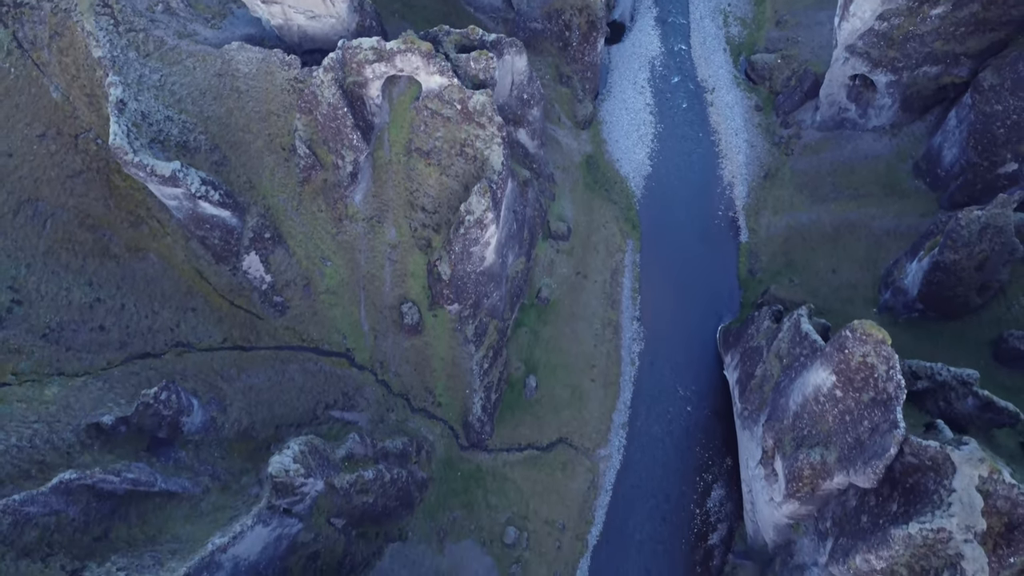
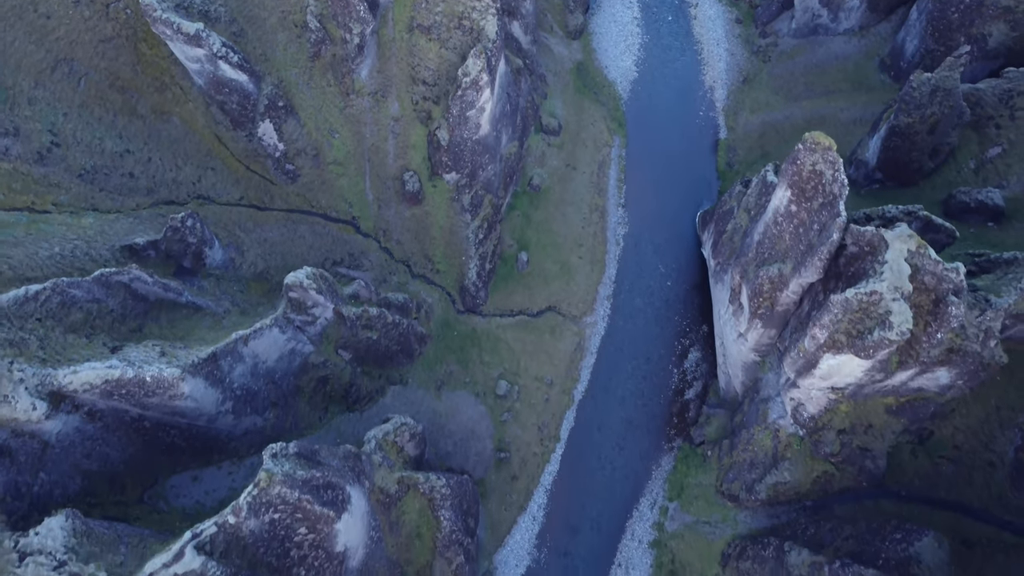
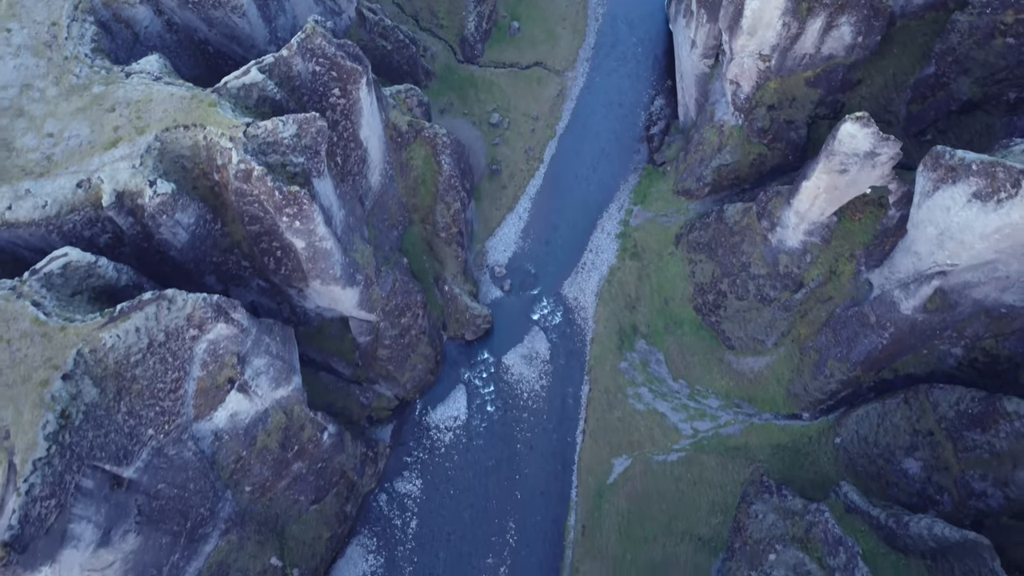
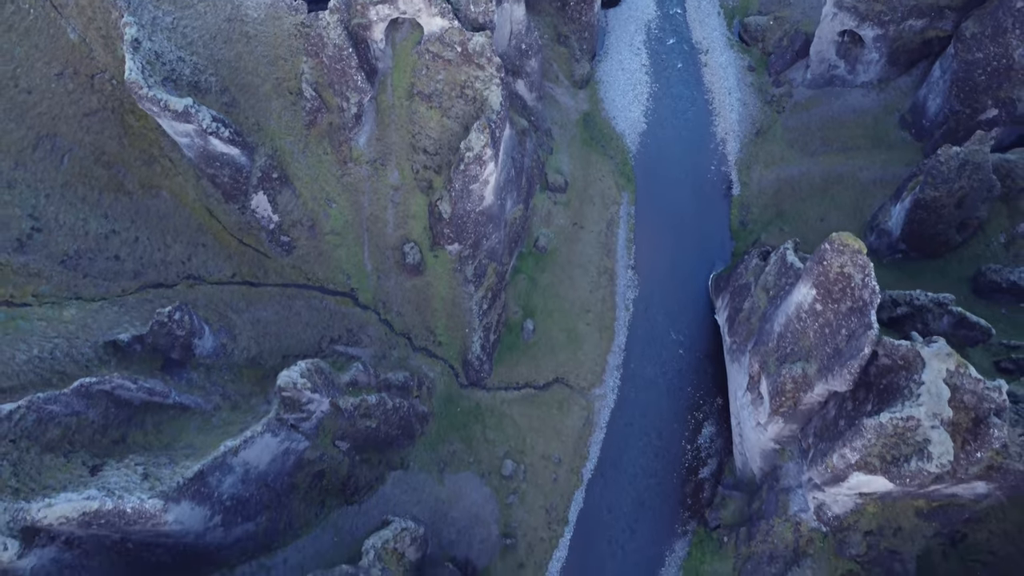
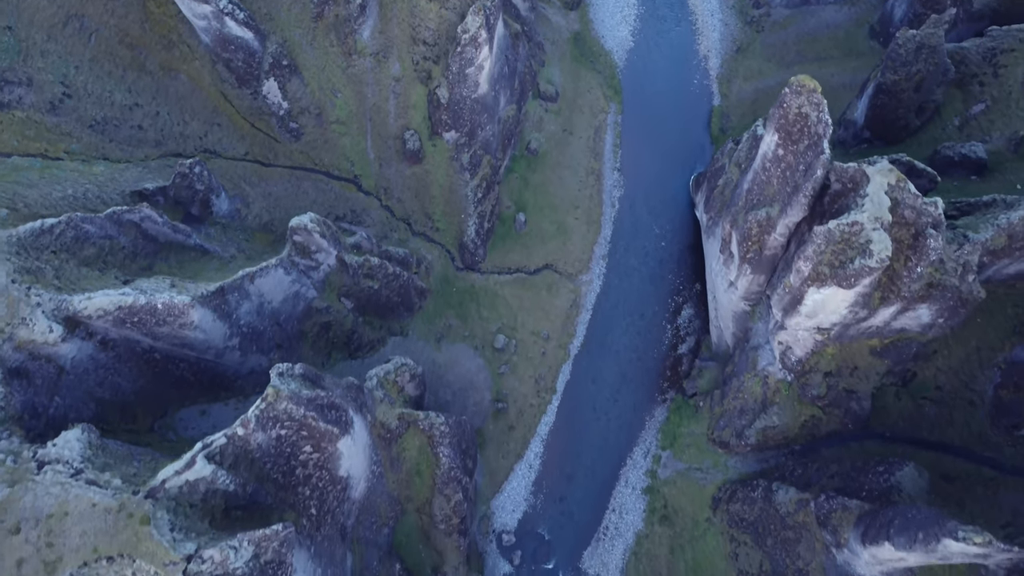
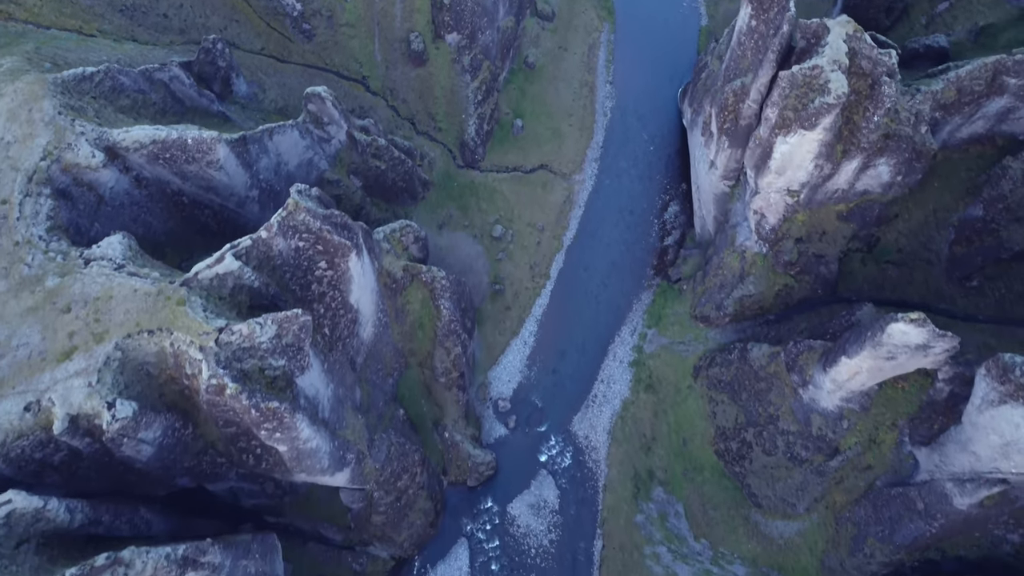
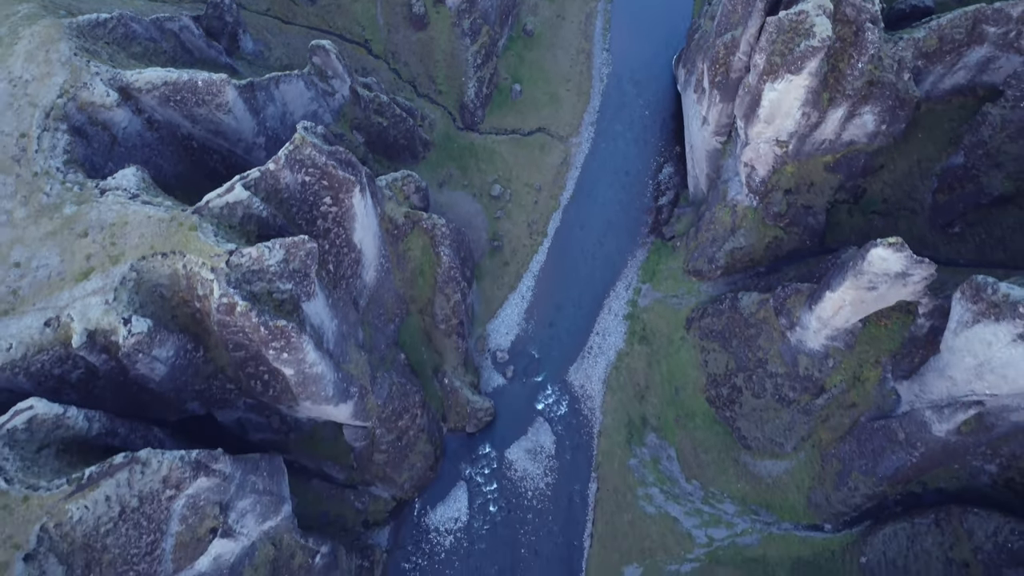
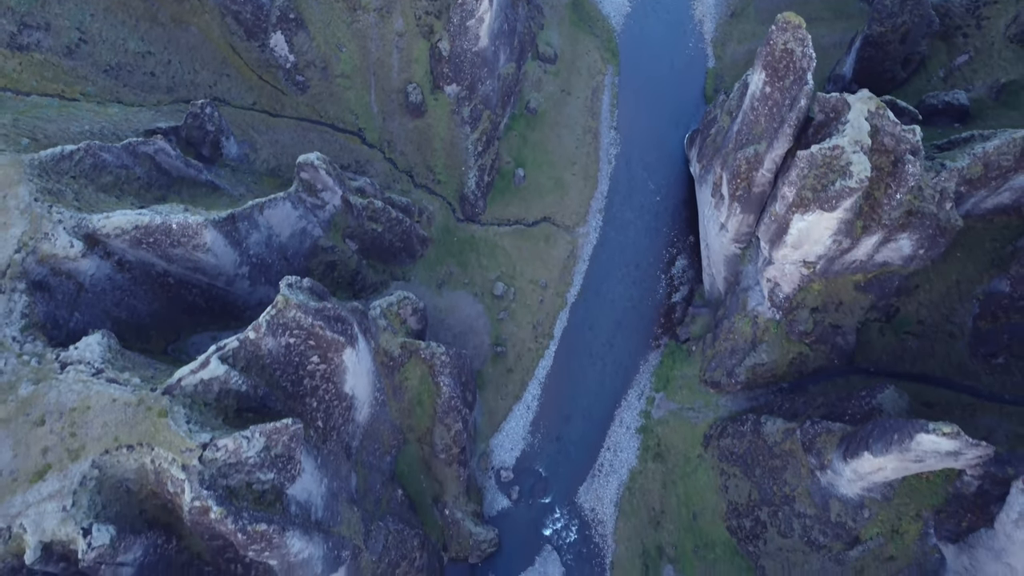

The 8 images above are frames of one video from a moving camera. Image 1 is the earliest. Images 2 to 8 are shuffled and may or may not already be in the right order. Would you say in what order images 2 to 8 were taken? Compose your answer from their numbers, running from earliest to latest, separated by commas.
4, 2, 5, 8, 6, 7, 3
